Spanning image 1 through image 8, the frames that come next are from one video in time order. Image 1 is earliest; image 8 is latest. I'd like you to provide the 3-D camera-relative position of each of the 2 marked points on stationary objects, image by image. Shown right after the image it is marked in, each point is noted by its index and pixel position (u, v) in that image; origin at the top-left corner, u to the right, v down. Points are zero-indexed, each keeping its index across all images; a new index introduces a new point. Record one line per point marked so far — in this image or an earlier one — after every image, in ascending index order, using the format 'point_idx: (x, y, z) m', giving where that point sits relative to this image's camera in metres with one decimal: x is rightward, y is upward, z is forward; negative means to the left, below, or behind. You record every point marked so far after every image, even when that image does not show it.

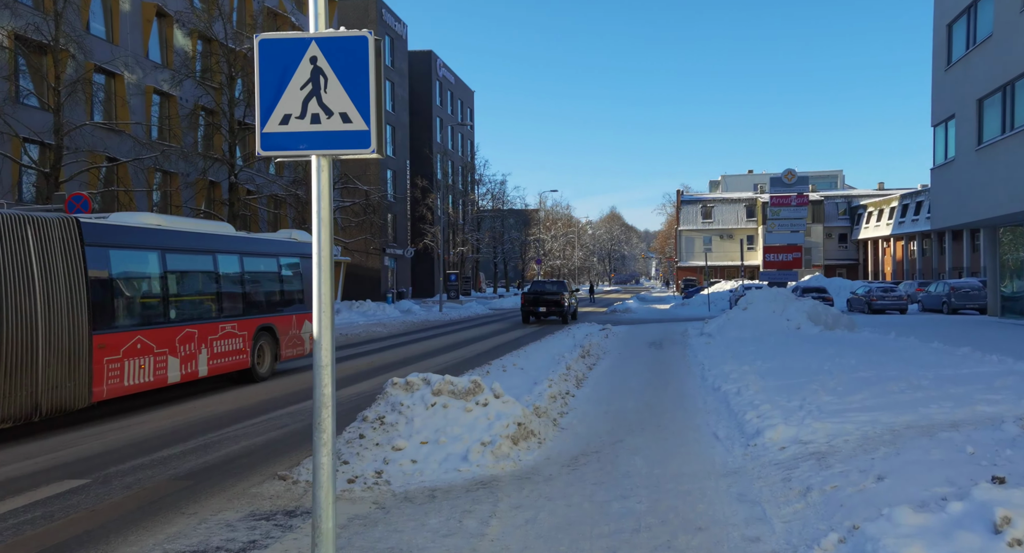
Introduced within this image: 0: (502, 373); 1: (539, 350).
0: (-0.2, -1.4, +13.6) m
1: (+0.5, -1.4, +18.3) m
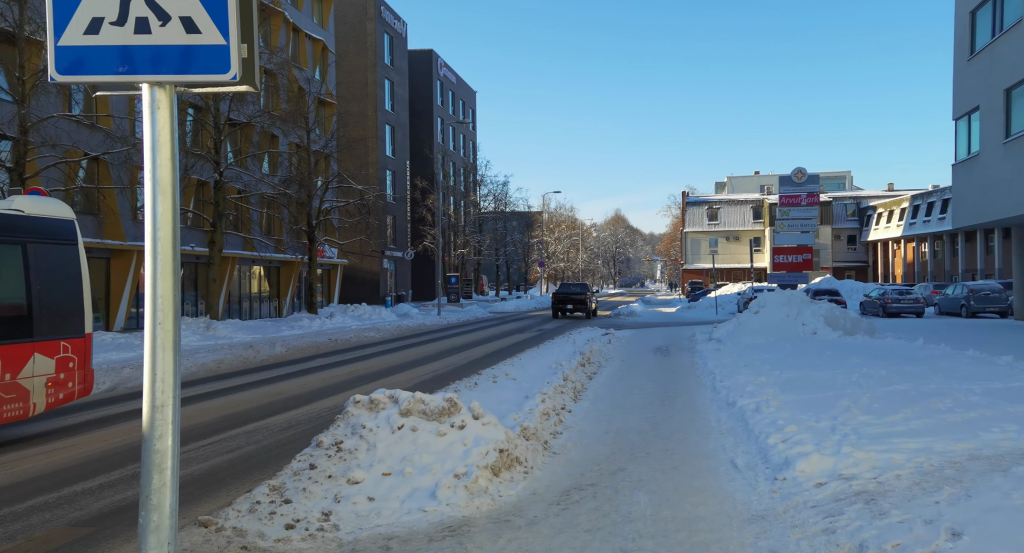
0: (-0.3, -1.5, +12.2) m
1: (+0.4, -1.4, +16.9) m
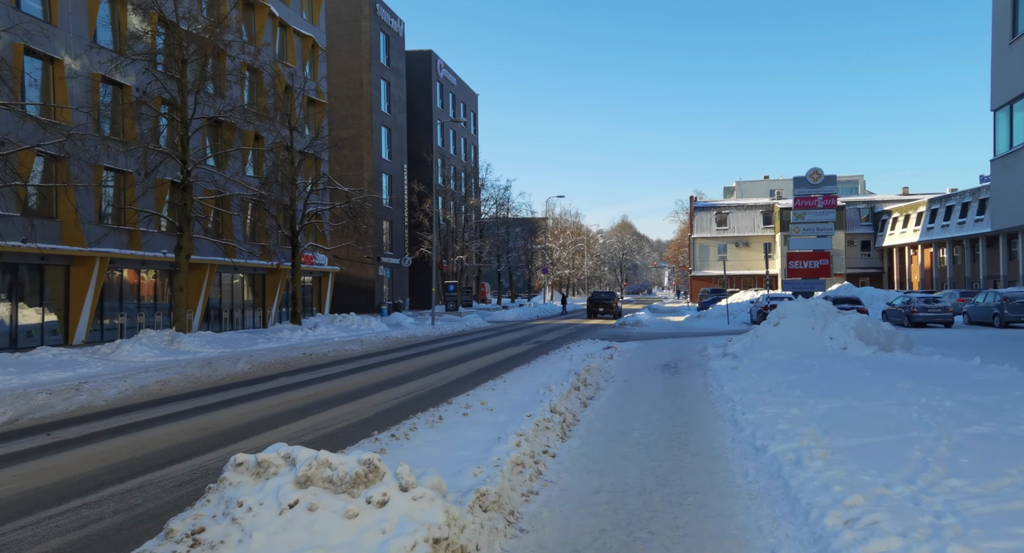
0: (-0.6, -1.5, +9.8) m
1: (+0.1, -1.6, +14.5) m
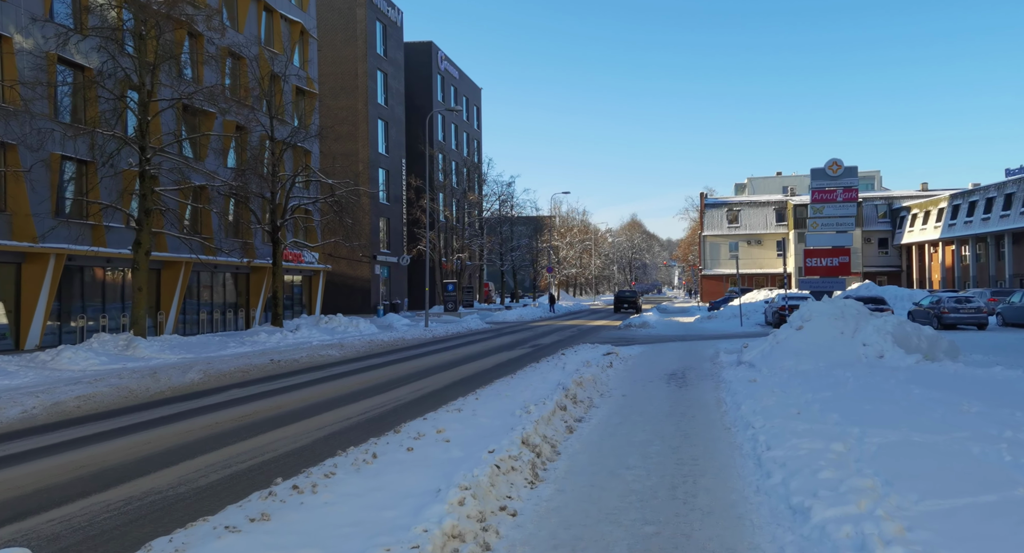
0: (-1.0, -1.5, +7.5) m
1: (-0.2, -1.5, +12.2) m
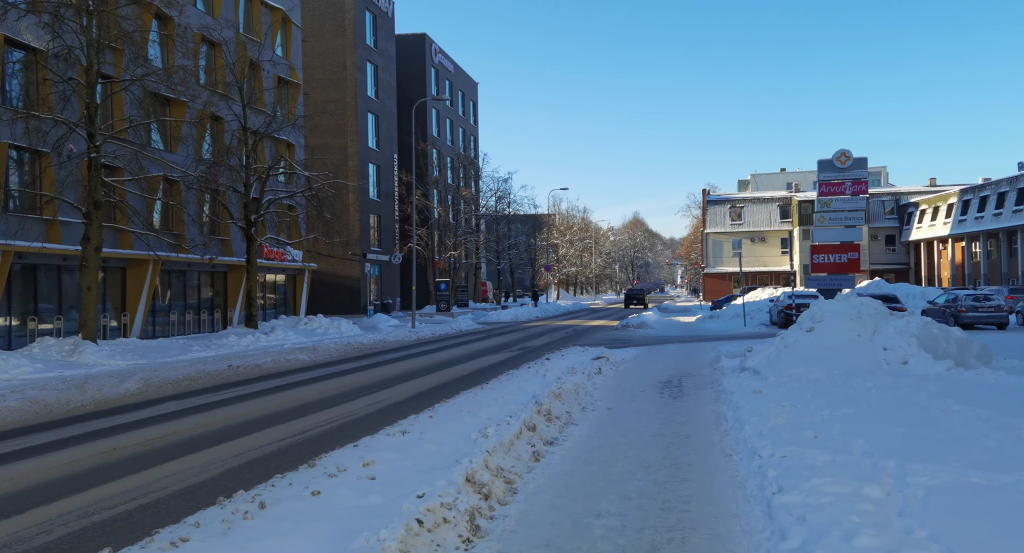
0: (-1.4, -1.4, +5.6) m
1: (-0.6, -1.5, +10.3) m
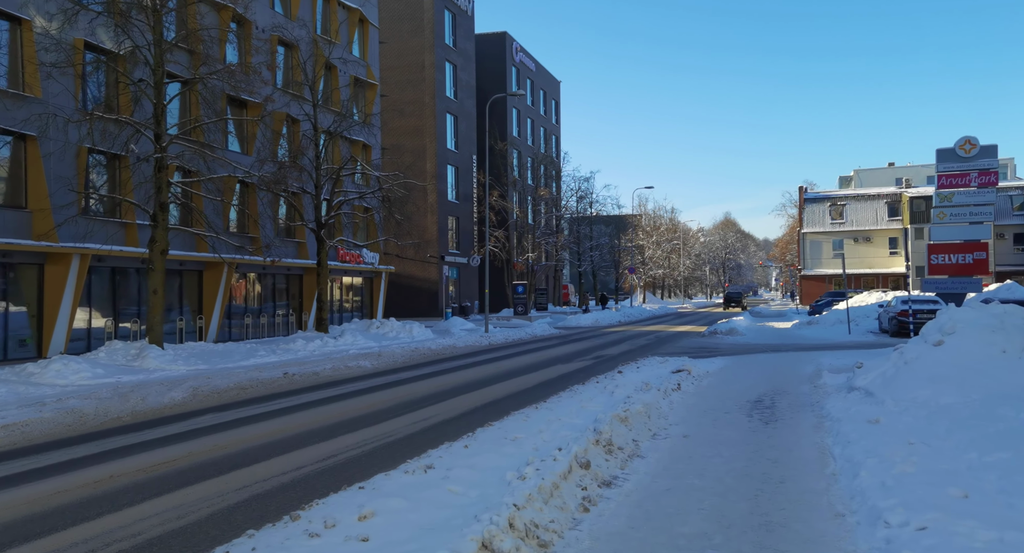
0: (-1.3, -1.5, +4.1) m
1: (-0.1, -1.5, +8.7) m
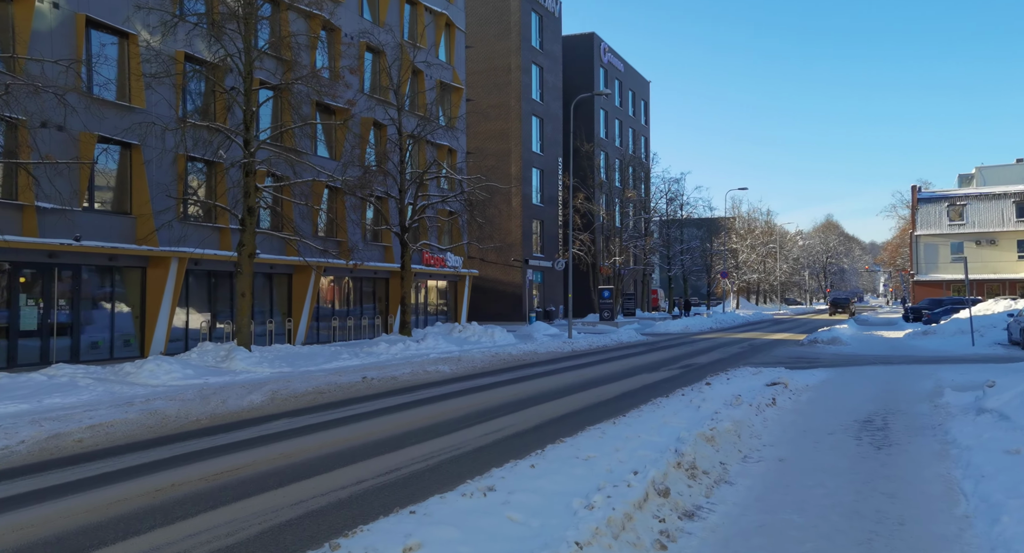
0: (-1.2, -1.5, +3.5) m
1: (+0.5, -1.5, +7.9) m
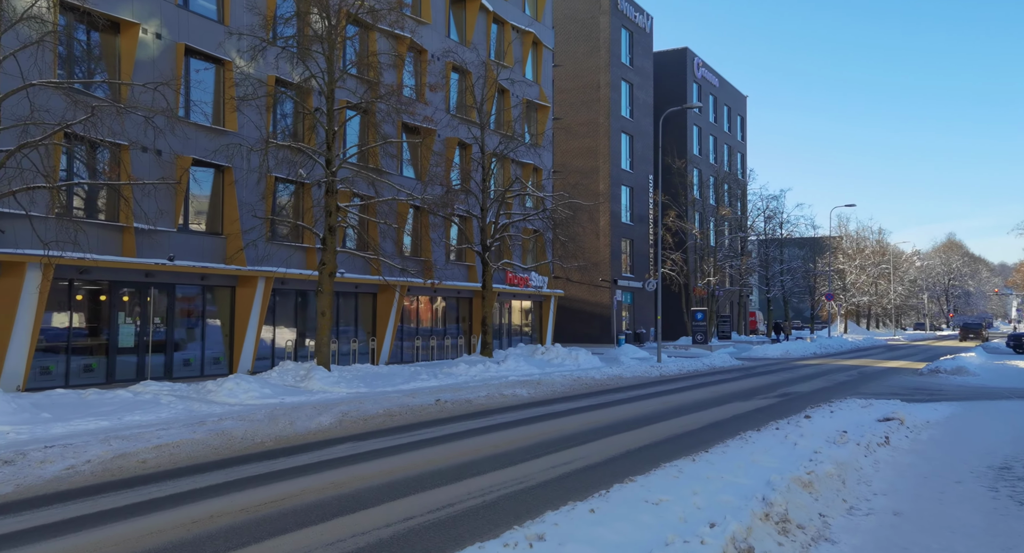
0: (-1.2, -1.4, +2.6) m
1: (+1.0, -1.6, +6.8) m
